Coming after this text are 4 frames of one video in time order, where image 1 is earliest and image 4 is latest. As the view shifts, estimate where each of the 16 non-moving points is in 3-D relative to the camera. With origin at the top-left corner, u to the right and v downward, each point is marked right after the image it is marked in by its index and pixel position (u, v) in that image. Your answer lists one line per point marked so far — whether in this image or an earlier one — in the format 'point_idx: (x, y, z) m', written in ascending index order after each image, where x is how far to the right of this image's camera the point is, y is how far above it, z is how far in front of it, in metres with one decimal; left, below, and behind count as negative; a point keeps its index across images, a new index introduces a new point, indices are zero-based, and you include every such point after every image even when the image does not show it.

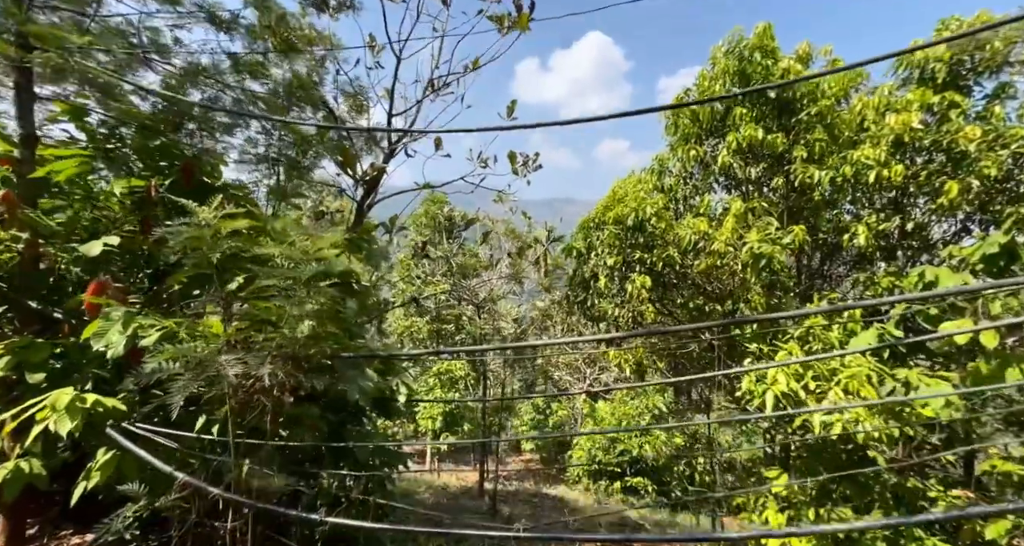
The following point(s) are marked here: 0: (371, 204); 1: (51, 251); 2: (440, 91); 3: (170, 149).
0: (-1.5, +0.7, +5.2) m
1: (-2.8, +0.1, +3.3) m
2: (-0.7, +1.9, +5.2) m
3: (-2.3, +0.8, +3.4) m
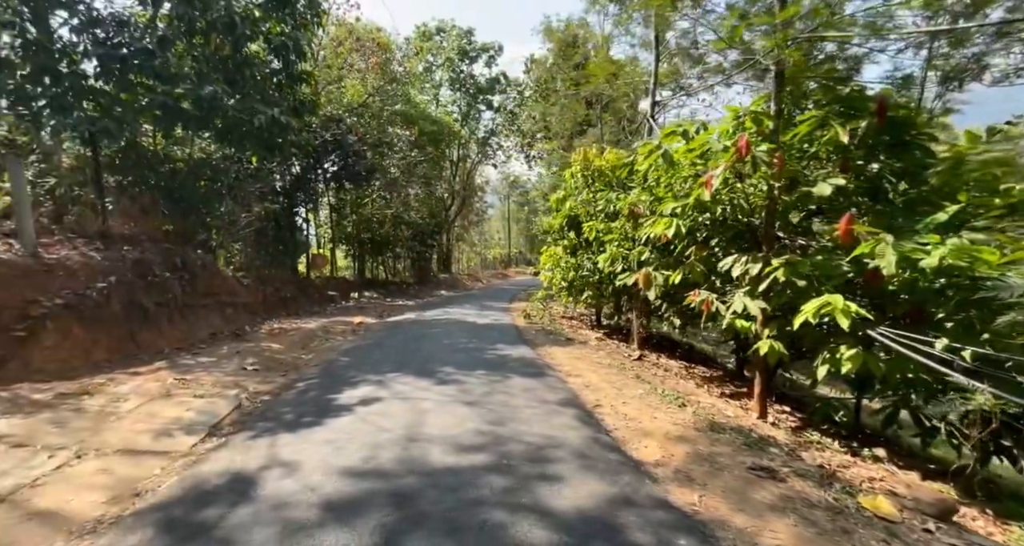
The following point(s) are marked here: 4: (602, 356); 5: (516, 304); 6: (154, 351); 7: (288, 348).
0: (+4.5, +1.3, +3.7) m
1: (+2.2, +0.6, +4.0) m
2: (+4.8, +2.4, +2.9) m
3: (+2.5, +1.3, +3.6) m
4: (+1.2, -1.1, +6.4) m
5: (0.0, -1.0, +16.8) m
6: (-5.9, -1.3, +8.4) m
7: (-4.1, -1.4, +9.2) m
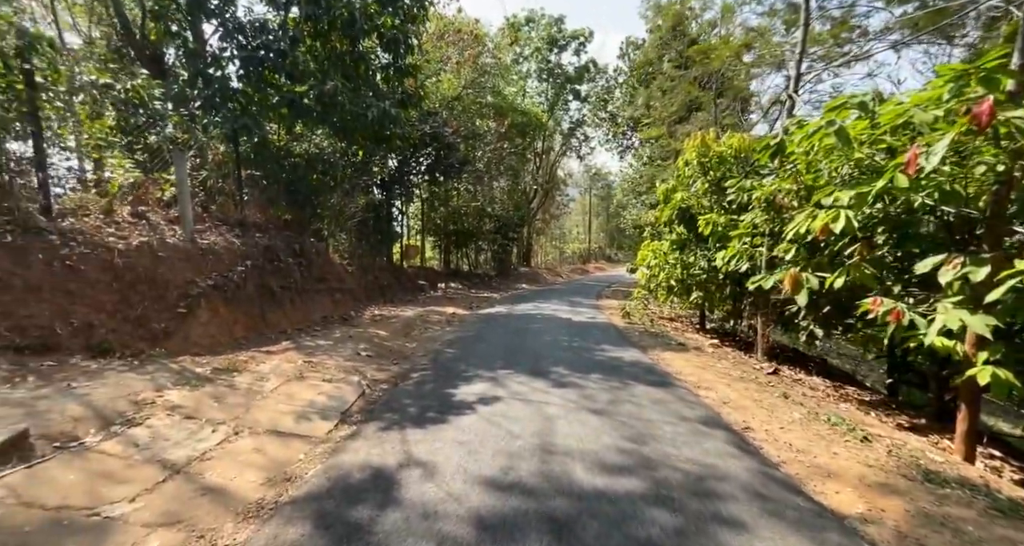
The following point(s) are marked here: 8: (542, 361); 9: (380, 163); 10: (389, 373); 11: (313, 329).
0: (+5.4, +1.1, +2.4) m
1: (+3.2, +0.5, +3.2) m
2: (+5.6, +2.2, +1.7) m
3: (+3.4, +1.2, +2.7) m
4: (+2.5, -1.1, +5.7) m
5: (+3.2, -0.9, +16.1) m
6: (-4.2, -1.0, +8.9) m
7: (-2.2, -1.2, +9.5) m
8: (+0.4, -1.1, +6.7) m
9: (-3.8, +3.2, +14.7) m
10: (-1.5, -1.2, +6.0) m
11: (-3.7, -1.0, +9.3) m
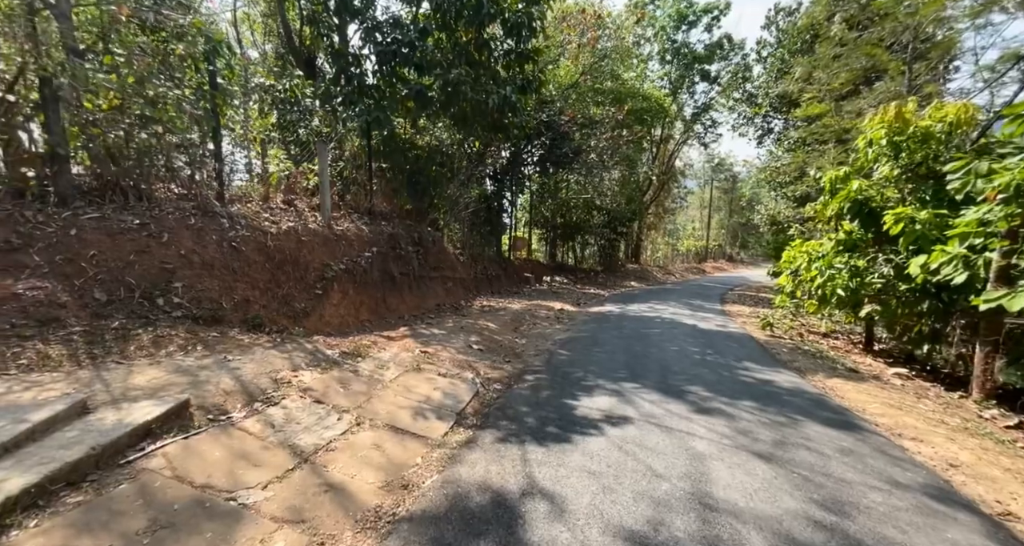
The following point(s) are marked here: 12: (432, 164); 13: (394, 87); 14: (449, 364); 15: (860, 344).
0: (+6.0, +0.8, +0.6) m
1: (+4.0, +0.3, +1.8) m
2: (+6.1, +1.9, -0.2) m
3: (+4.1, +1.0, +1.3) m
4: (+3.7, -1.2, +4.4) m
5: (+6.6, -1.0, +14.5) m
6: (-2.1, -0.8, +9.0) m
7: (-0.1, -1.1, +9.1) m
8: (+1.9, -1.1, +5.8) m
9: (-0.4, +3.5, +14.5) m
10: (-0.1, -1.1, +5.5) m
11: (-1.6, -0.9, +9.3) m
12: (-1.9, +2.6, +11.8) m
13: (-2.3, +3.6, +9.6) m
14: (-0.8, -1.2, +6.4) m
15: (+5.7, -1.2, +8.2) m
